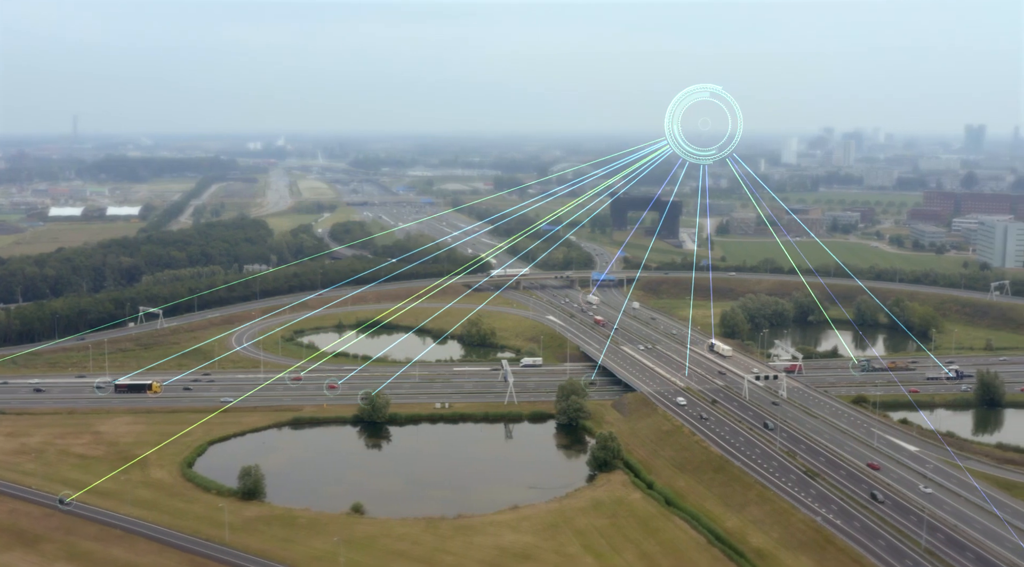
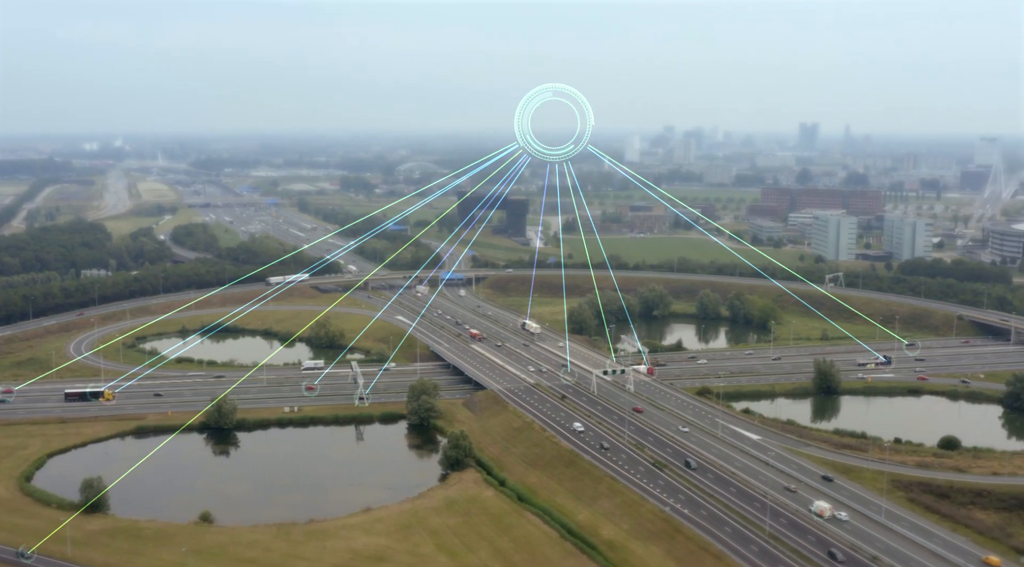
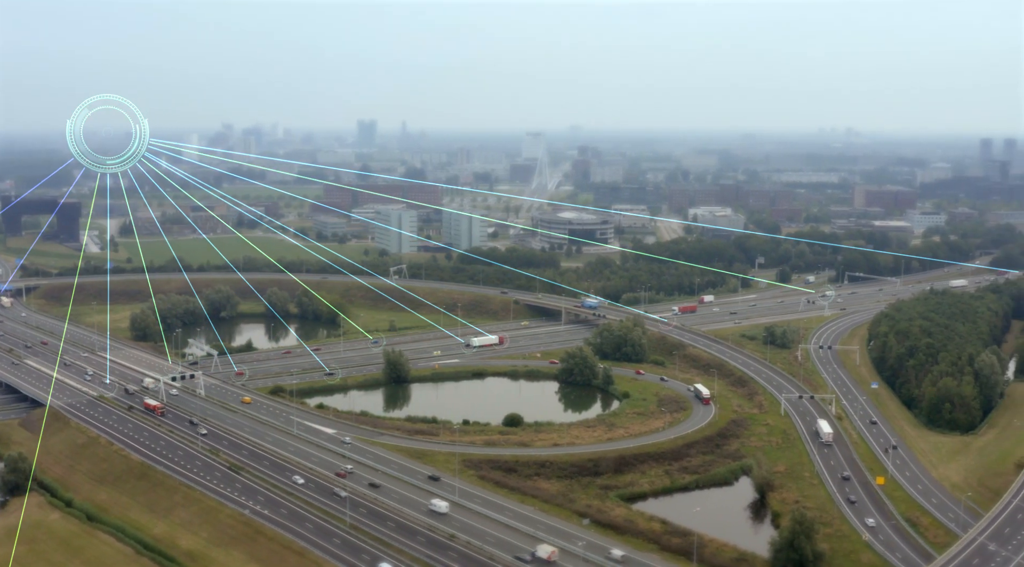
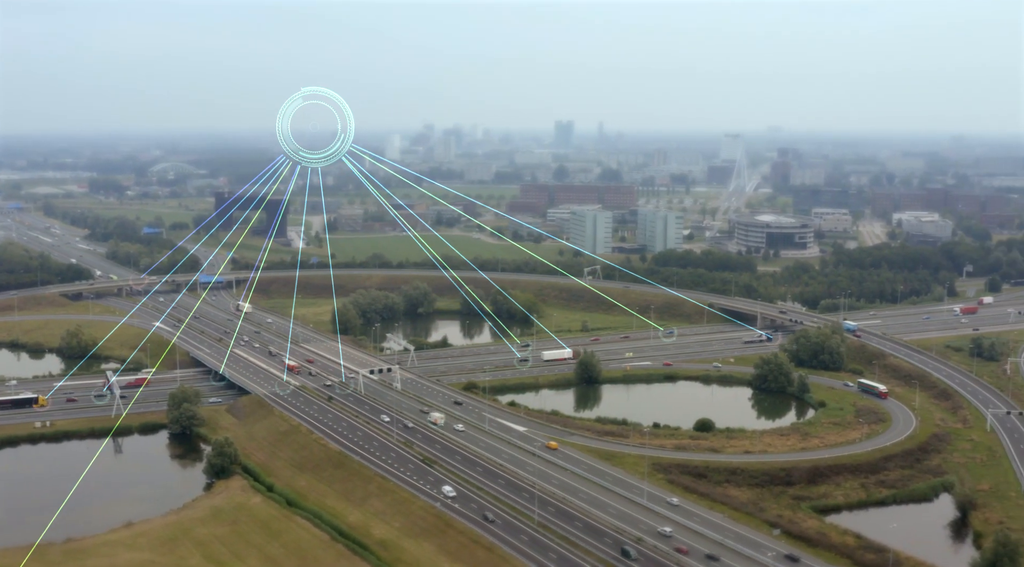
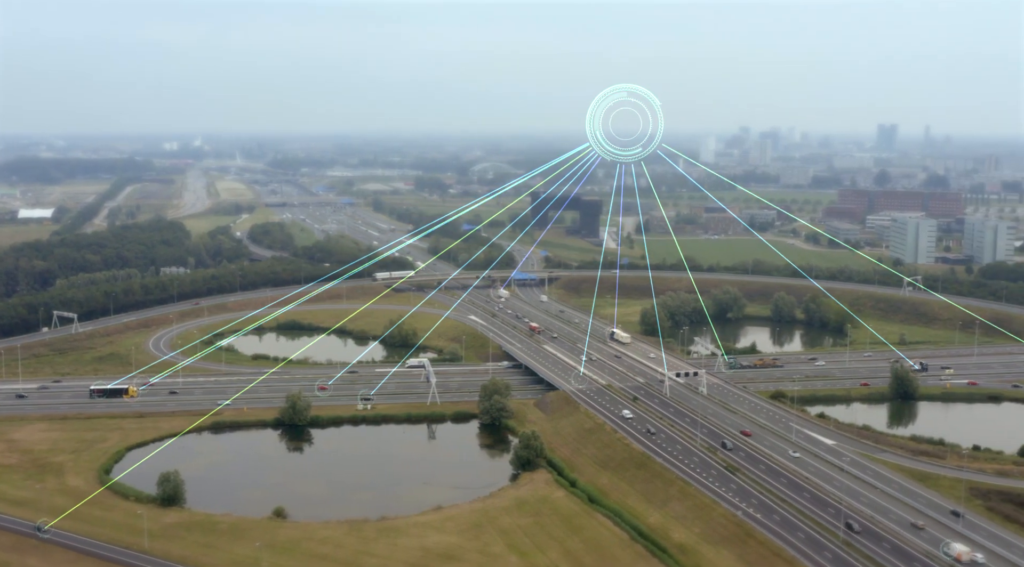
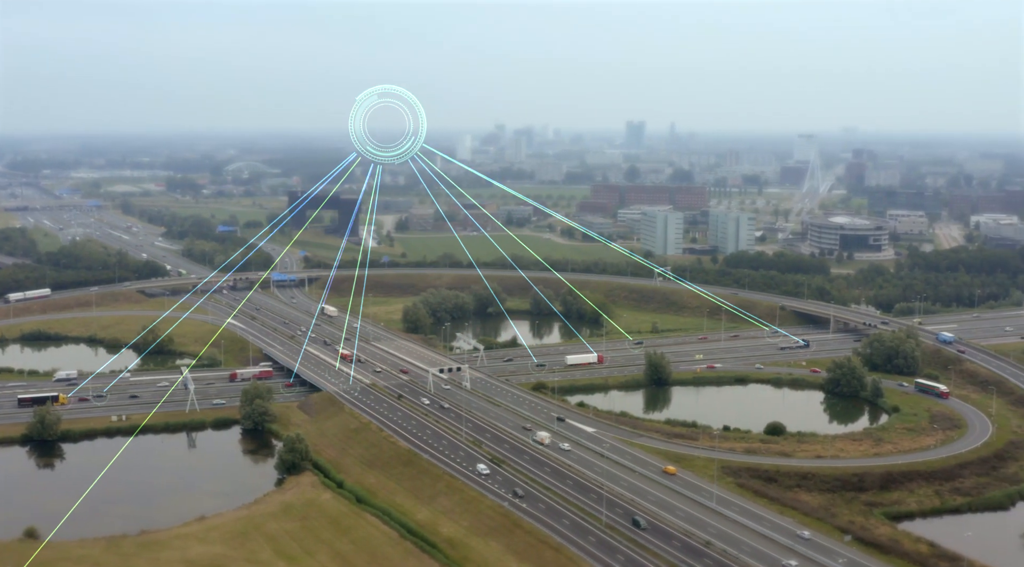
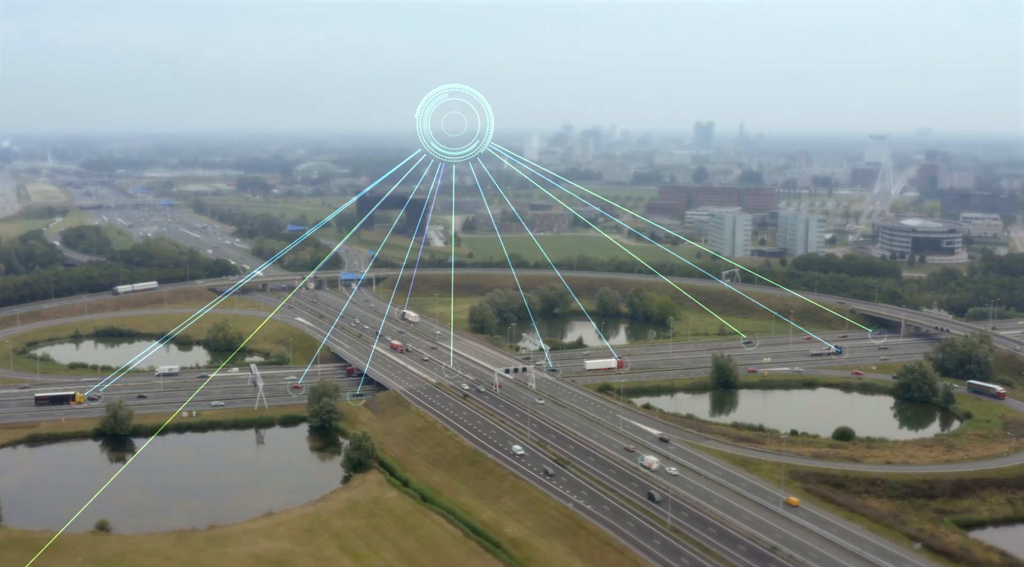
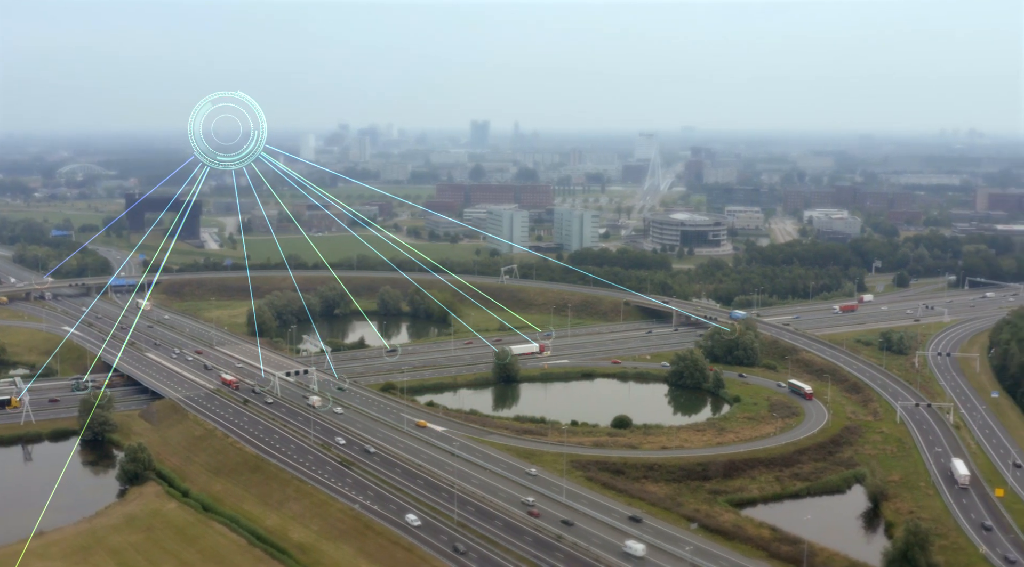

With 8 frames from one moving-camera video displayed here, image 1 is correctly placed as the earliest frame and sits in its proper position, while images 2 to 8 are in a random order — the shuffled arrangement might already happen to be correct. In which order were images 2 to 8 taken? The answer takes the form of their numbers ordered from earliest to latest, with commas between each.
5, 2, 7, 6, 4, 8, 3
